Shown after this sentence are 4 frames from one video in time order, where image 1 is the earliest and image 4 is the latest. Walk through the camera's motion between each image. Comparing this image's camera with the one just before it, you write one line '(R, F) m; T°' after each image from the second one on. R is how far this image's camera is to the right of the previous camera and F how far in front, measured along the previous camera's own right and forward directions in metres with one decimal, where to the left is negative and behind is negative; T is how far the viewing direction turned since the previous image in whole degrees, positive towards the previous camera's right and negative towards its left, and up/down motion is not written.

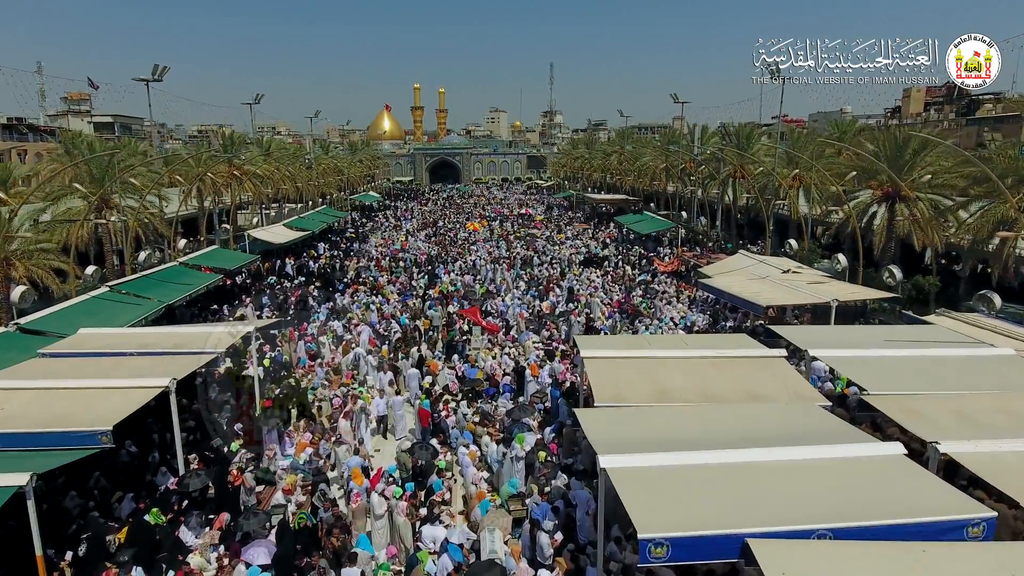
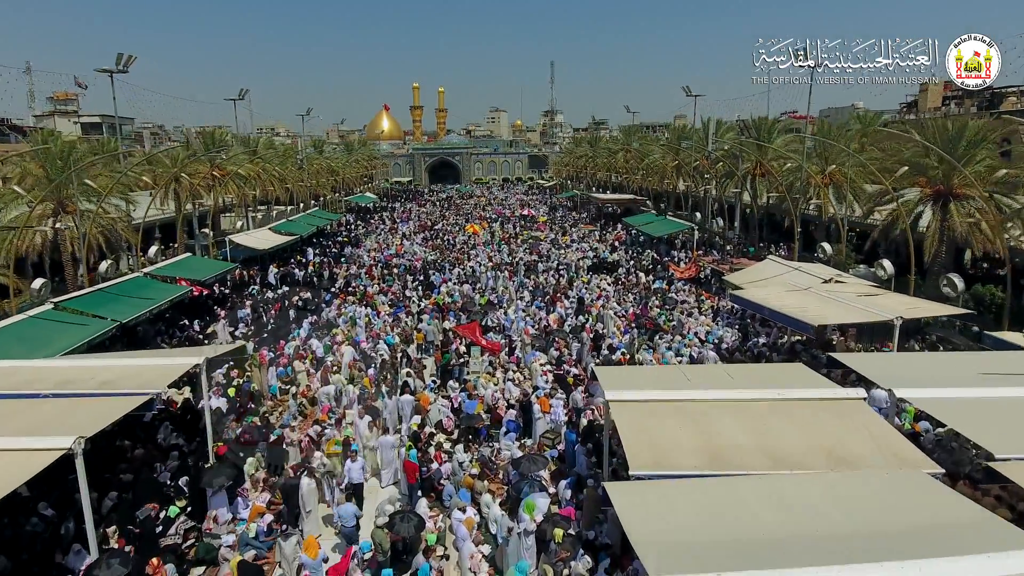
(-0.1, +2.3) m; 0°
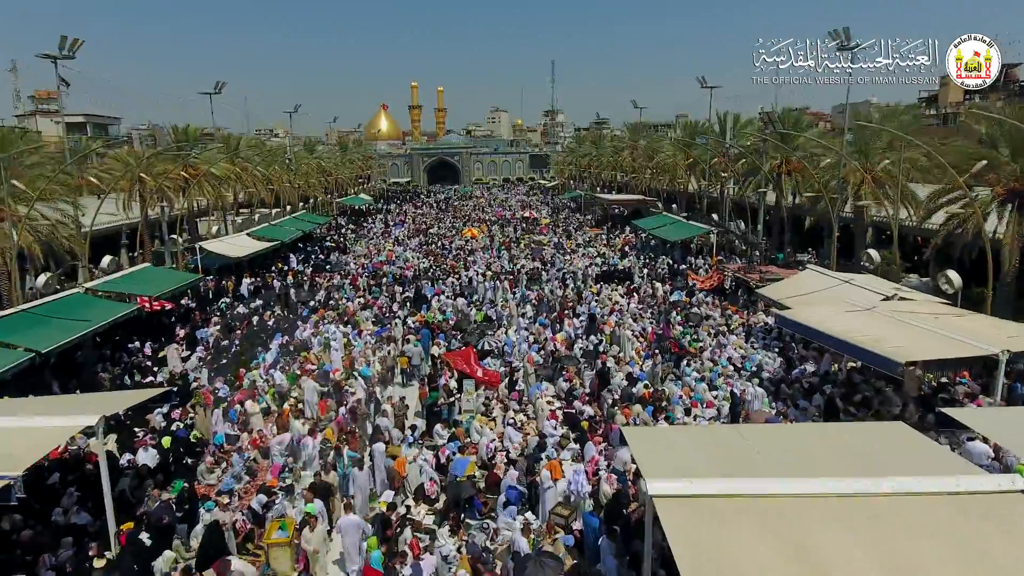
(0.0, +2.7) m; 0°
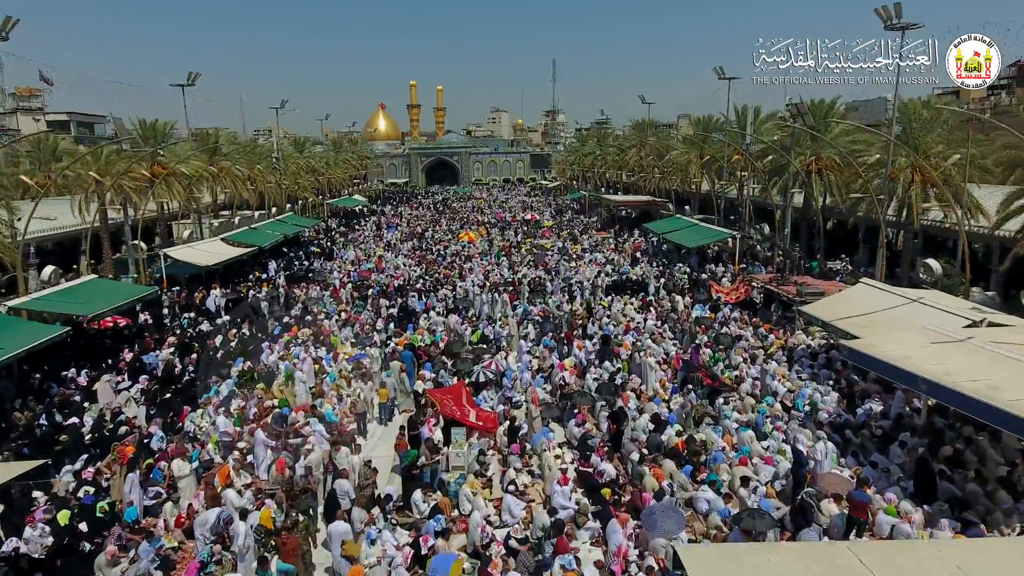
(0.0, +2.6) m; 0°
